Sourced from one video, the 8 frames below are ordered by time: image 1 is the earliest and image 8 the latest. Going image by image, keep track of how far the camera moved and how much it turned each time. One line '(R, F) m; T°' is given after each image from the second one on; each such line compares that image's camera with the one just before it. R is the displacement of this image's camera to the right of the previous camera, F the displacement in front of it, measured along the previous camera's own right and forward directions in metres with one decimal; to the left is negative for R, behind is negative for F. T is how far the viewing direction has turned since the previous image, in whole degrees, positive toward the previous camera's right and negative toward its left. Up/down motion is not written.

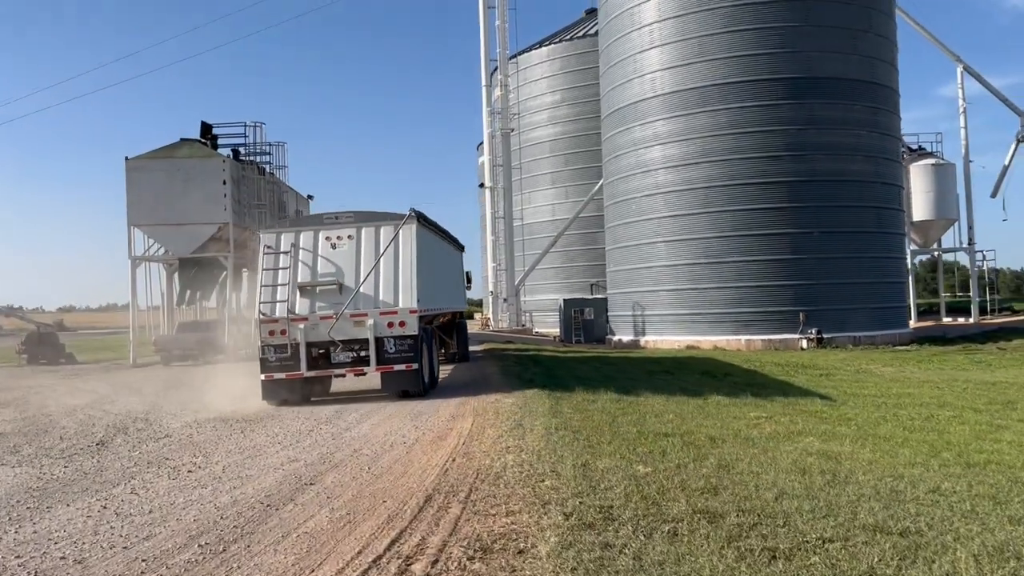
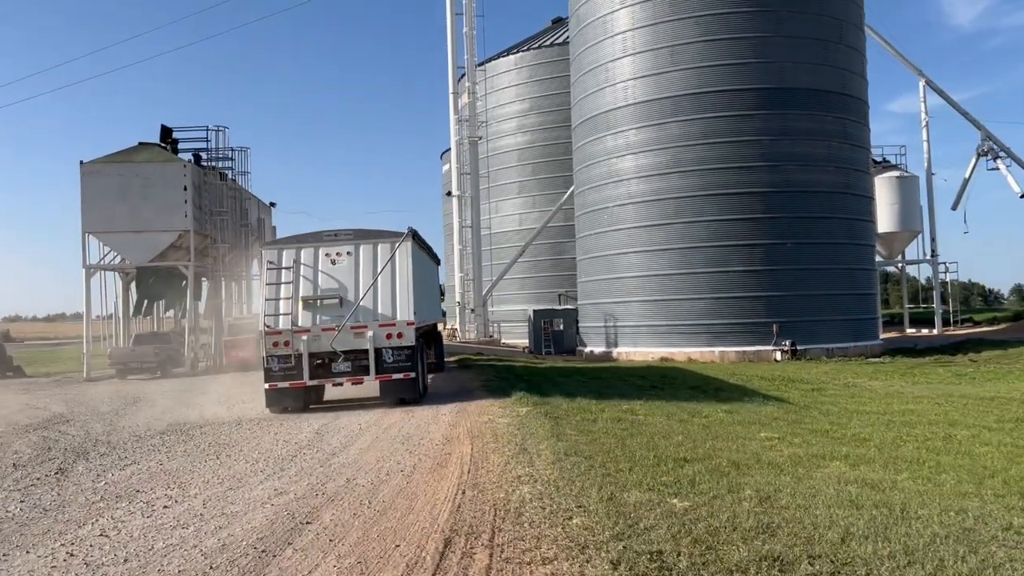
(-0.4, +0.6) m; +3°
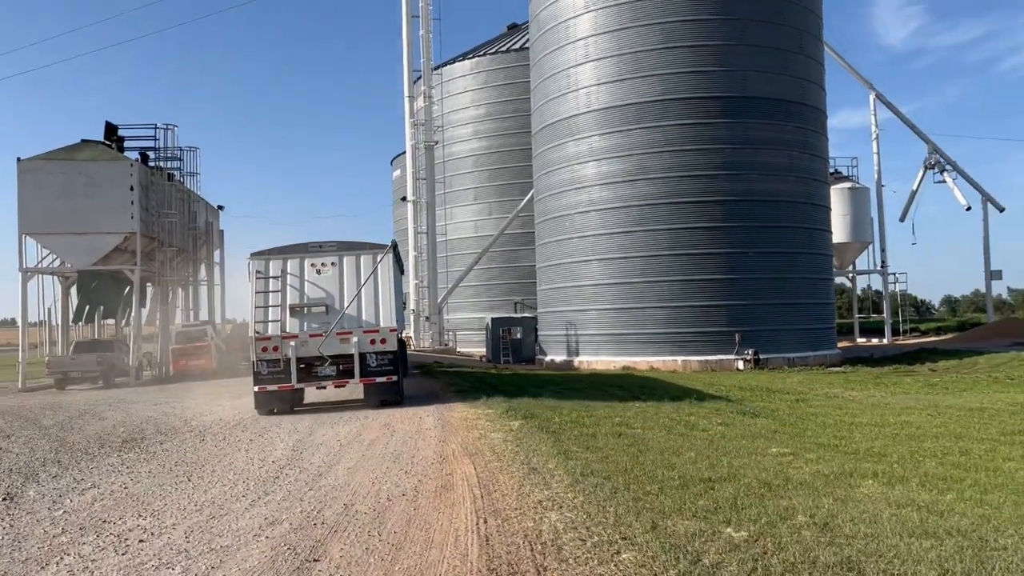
(-0.5, +0.7) m; +4°
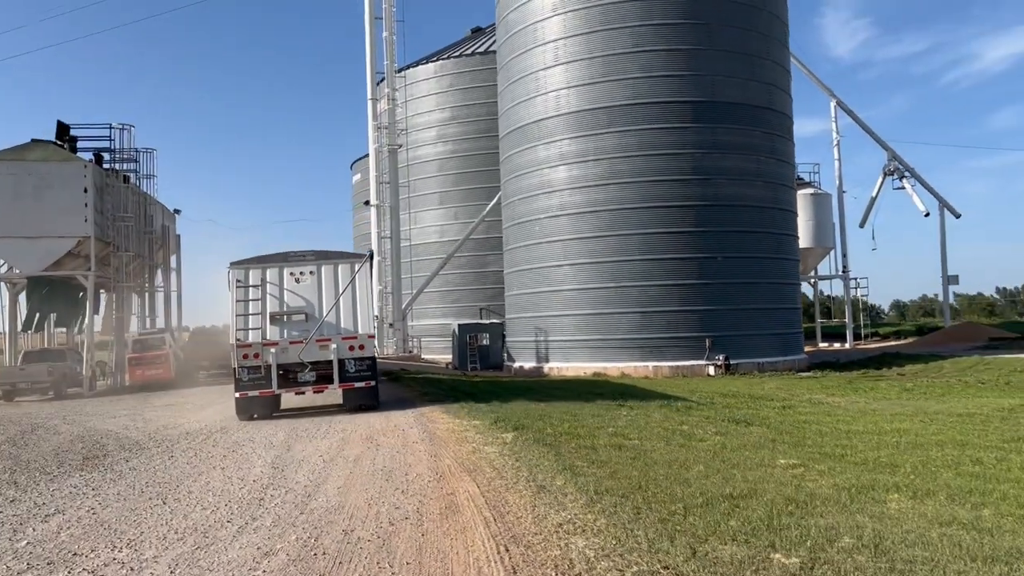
(-0.4, +0.5) m; +3°
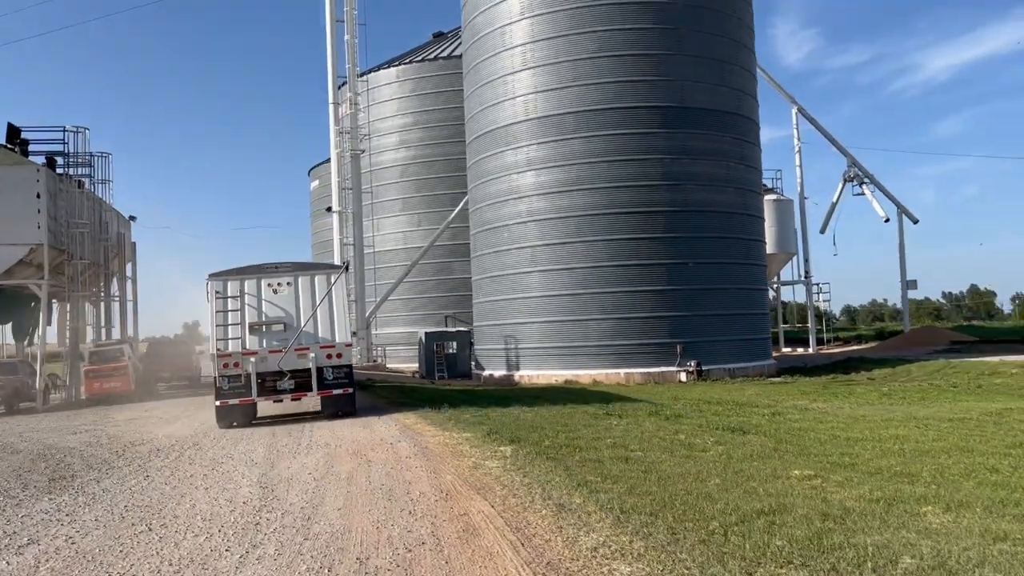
(-0.4, +0.4) m; +3°
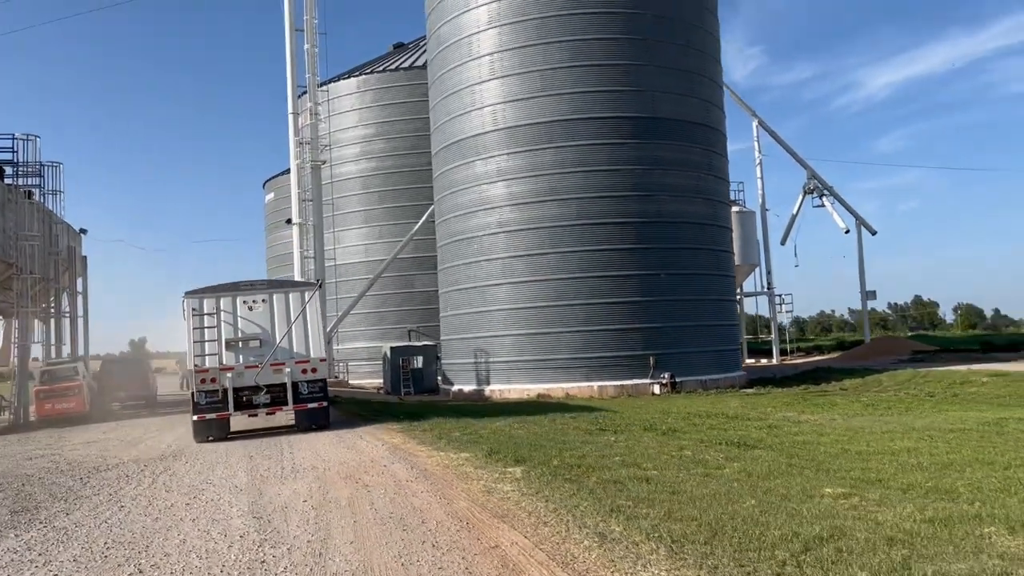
(-0.6, +0.6) m; +3°
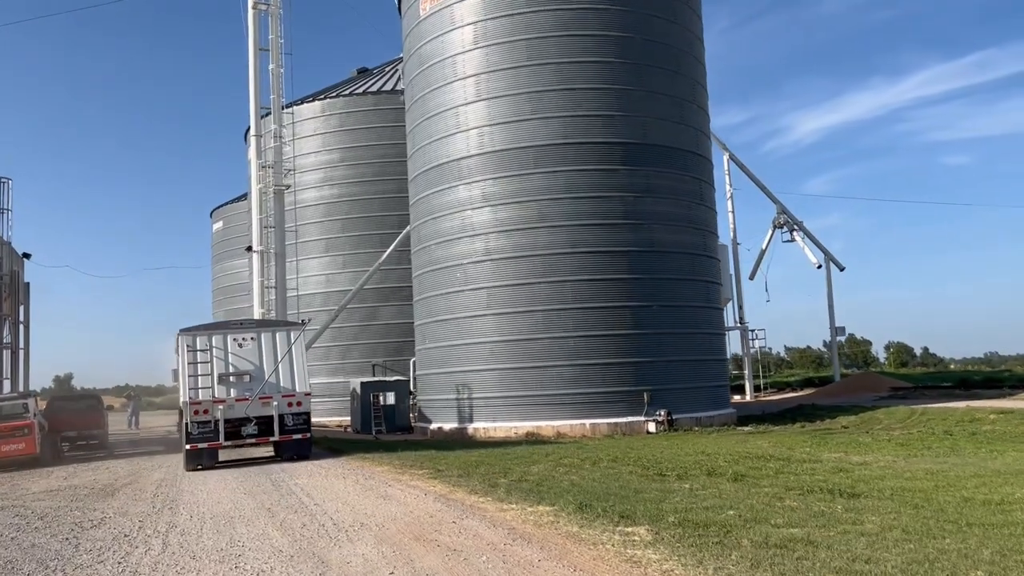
(-1.5, +1.6) m; +4°
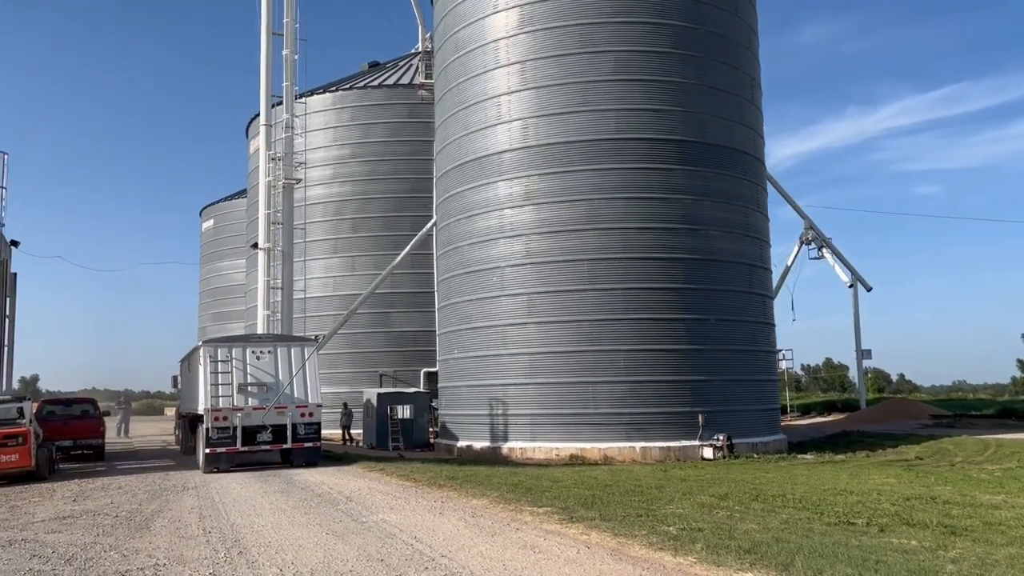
(-2.1, +2.5) m; +2°
